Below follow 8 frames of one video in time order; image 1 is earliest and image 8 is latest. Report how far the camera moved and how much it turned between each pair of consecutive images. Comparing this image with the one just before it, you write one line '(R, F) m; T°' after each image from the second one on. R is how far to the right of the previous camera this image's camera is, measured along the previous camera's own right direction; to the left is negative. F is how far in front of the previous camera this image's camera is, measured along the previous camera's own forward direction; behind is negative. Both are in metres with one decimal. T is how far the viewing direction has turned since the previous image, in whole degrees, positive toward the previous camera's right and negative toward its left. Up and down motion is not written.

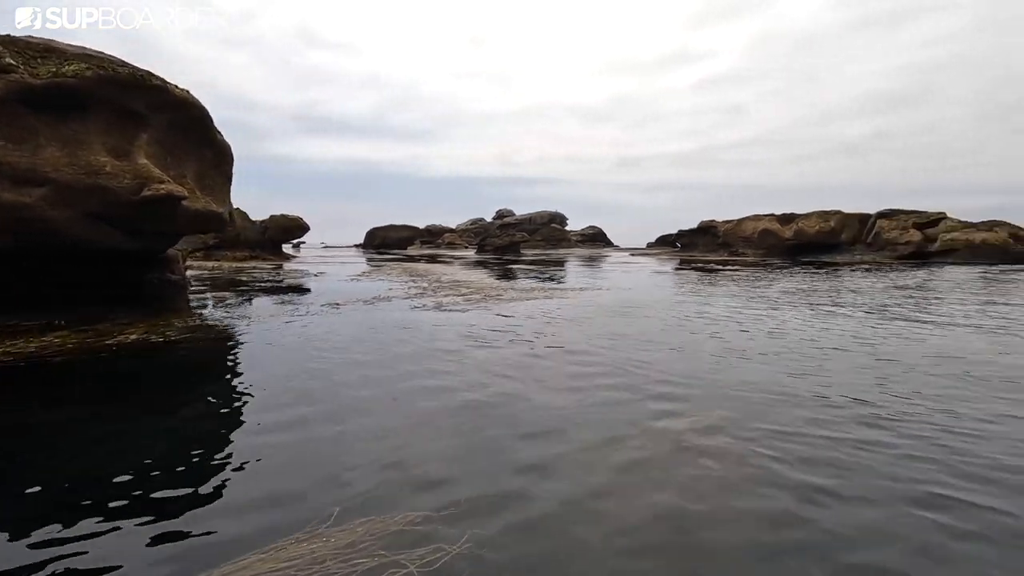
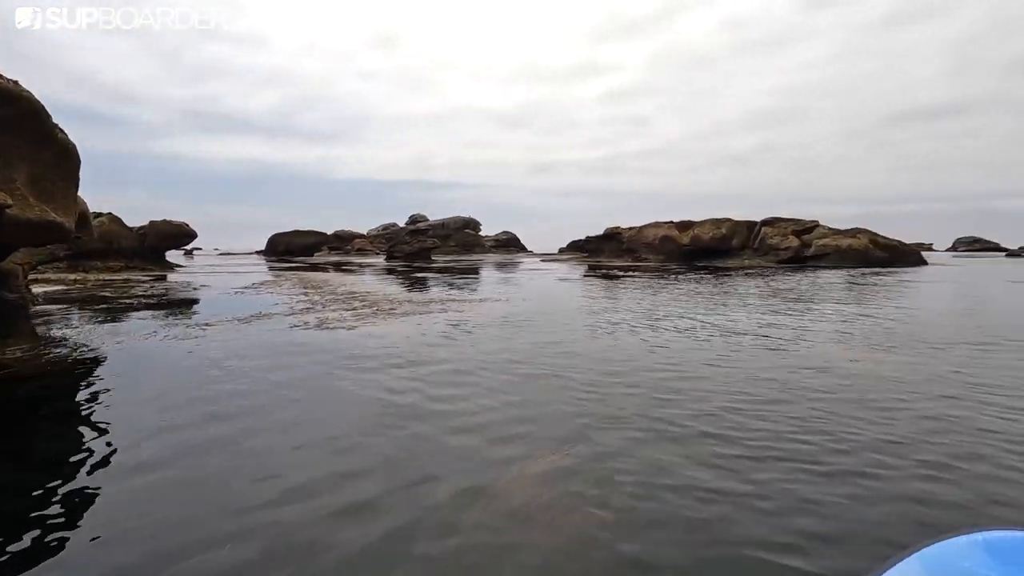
(+0.6, +0.4) m; +9°
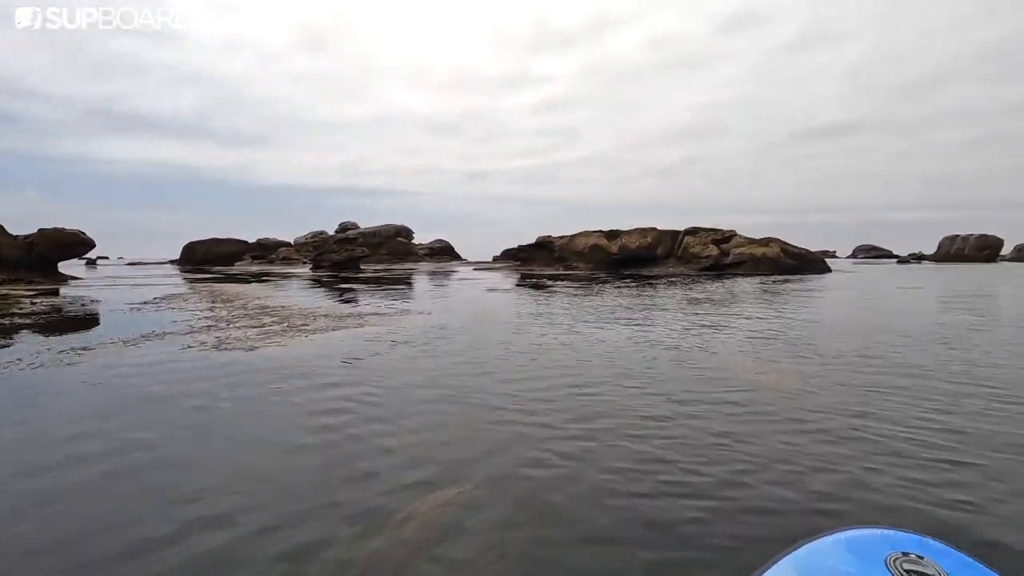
(+0.4, +0.3) m; +7°
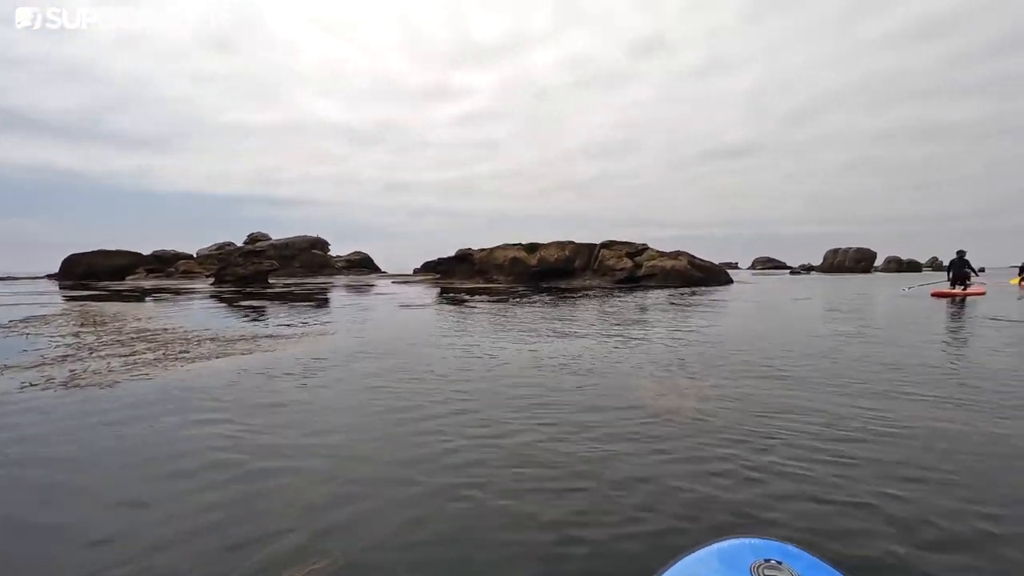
(+0.4, +0.5) m; +8°
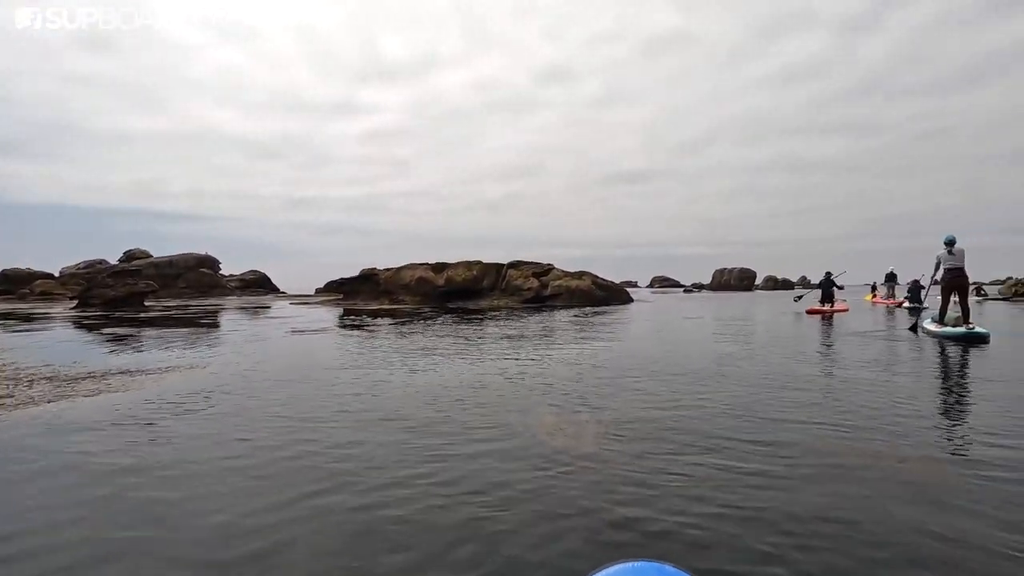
(+0.3, +0.5) m; +10°
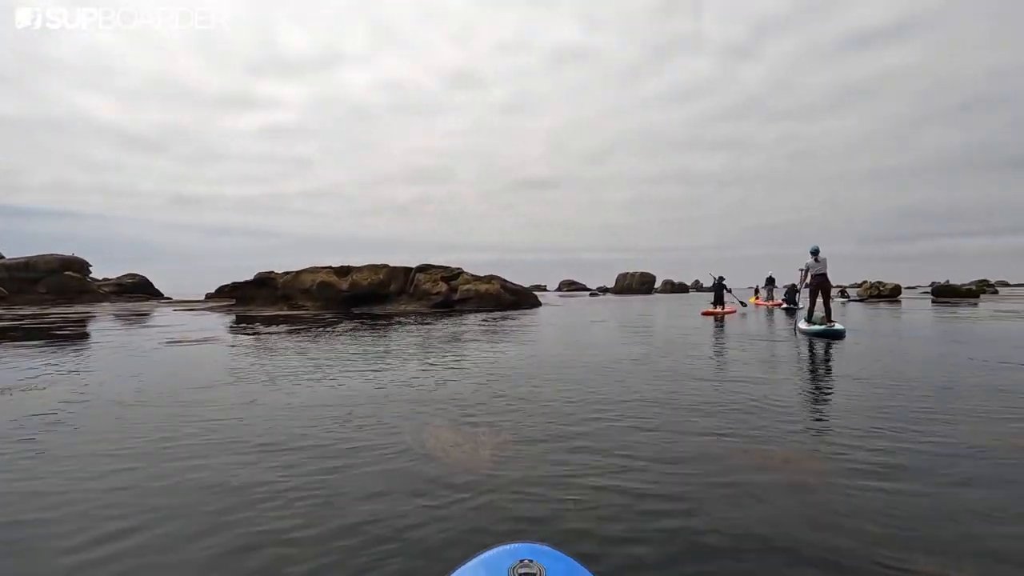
(+0.2, +0.5) m; +10°
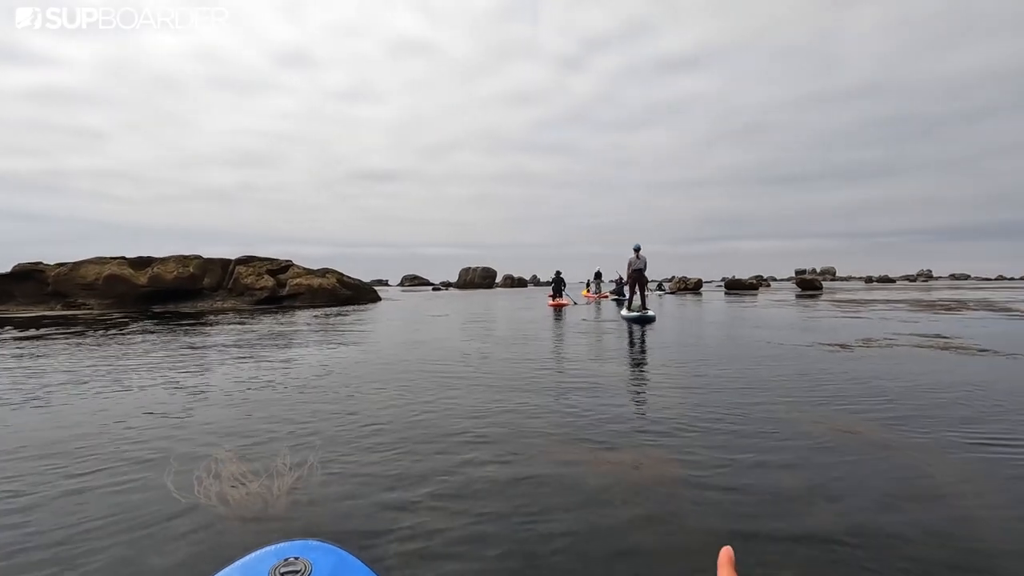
(+0.2, +1.1) m; +17°
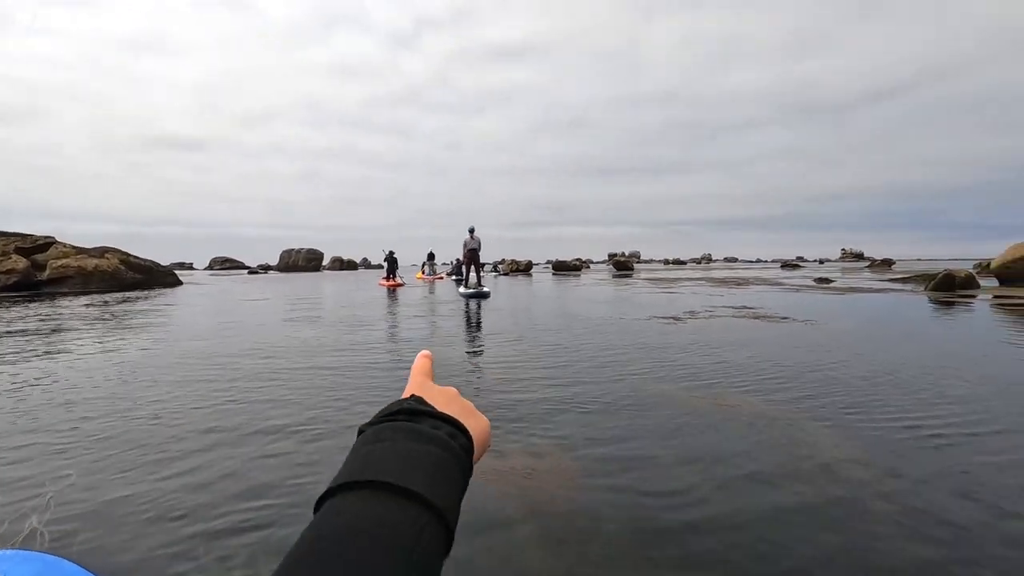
(-0.2, +1.3) m; +18°
